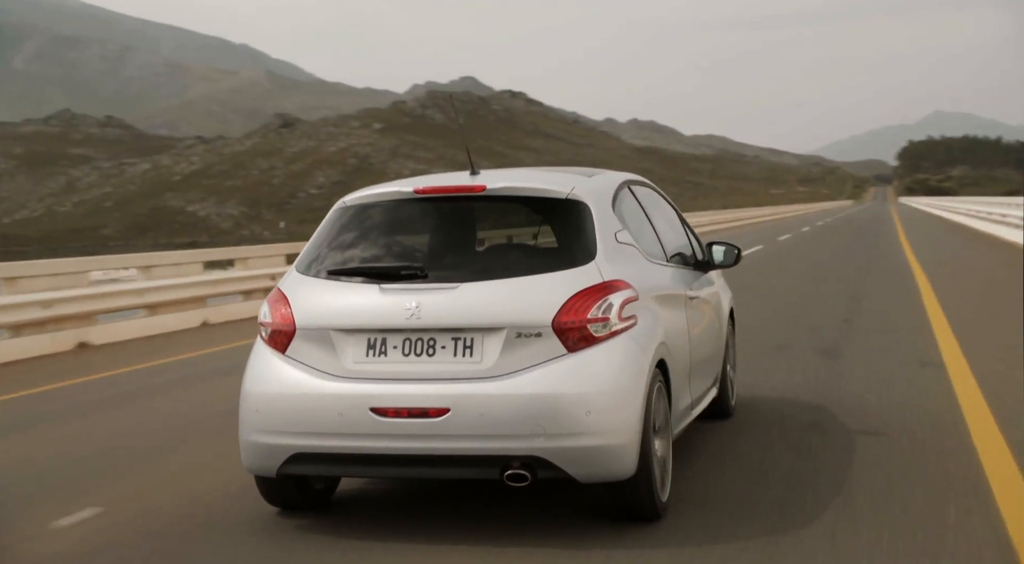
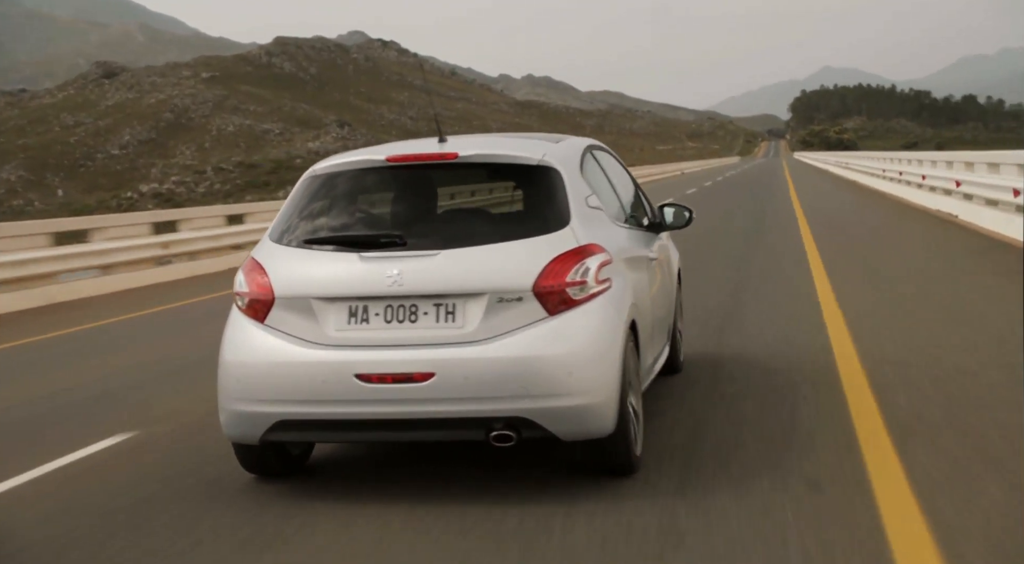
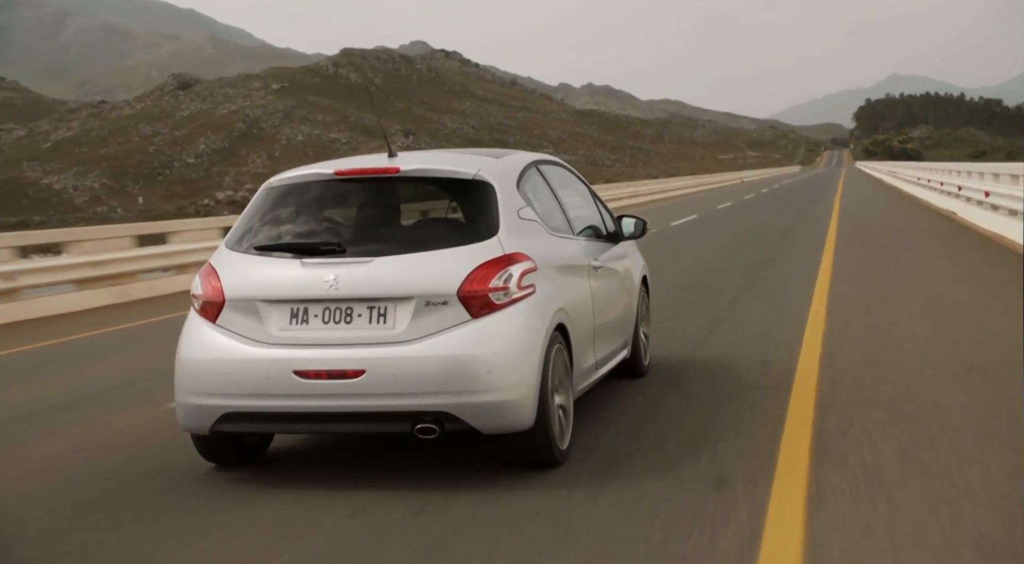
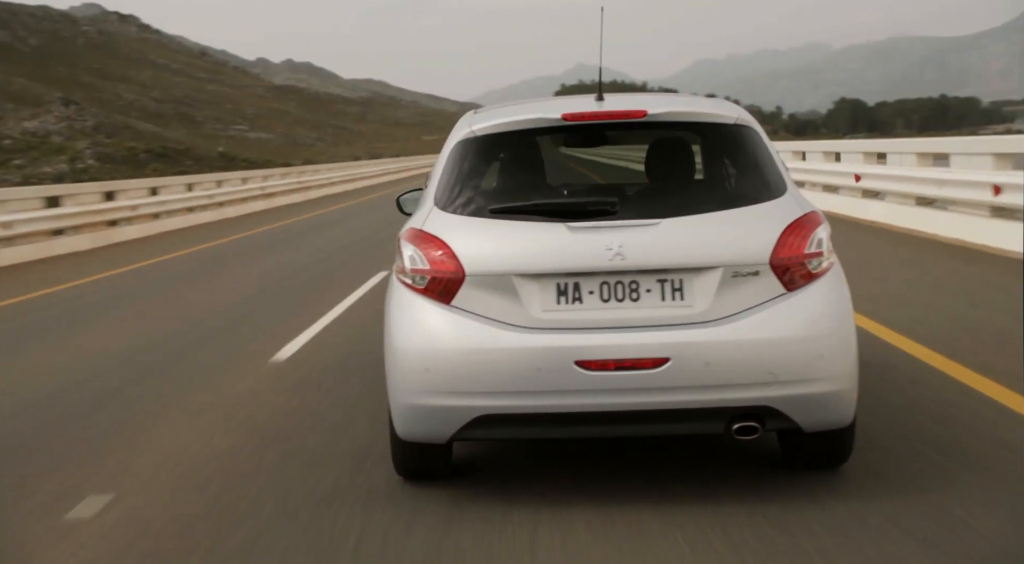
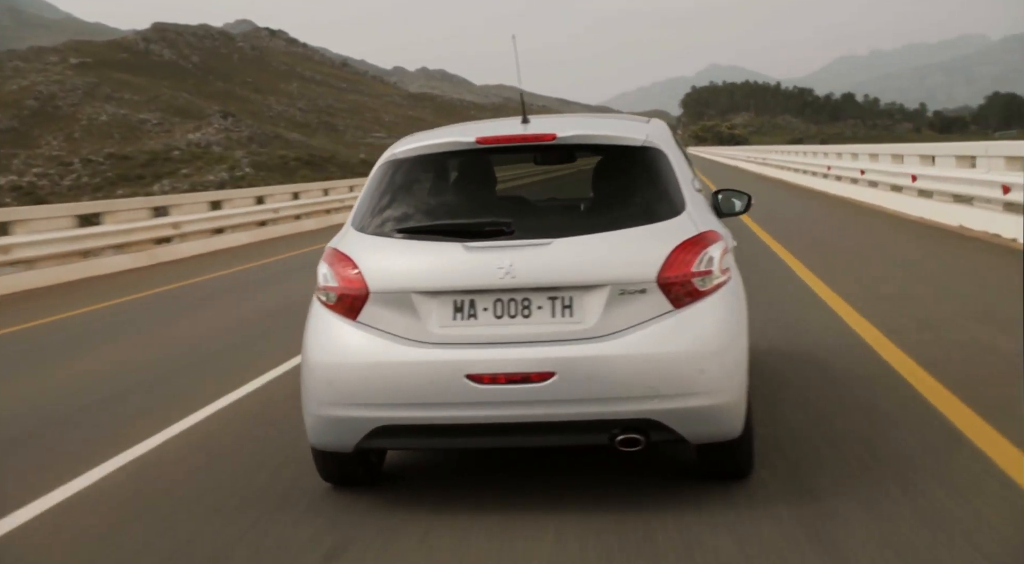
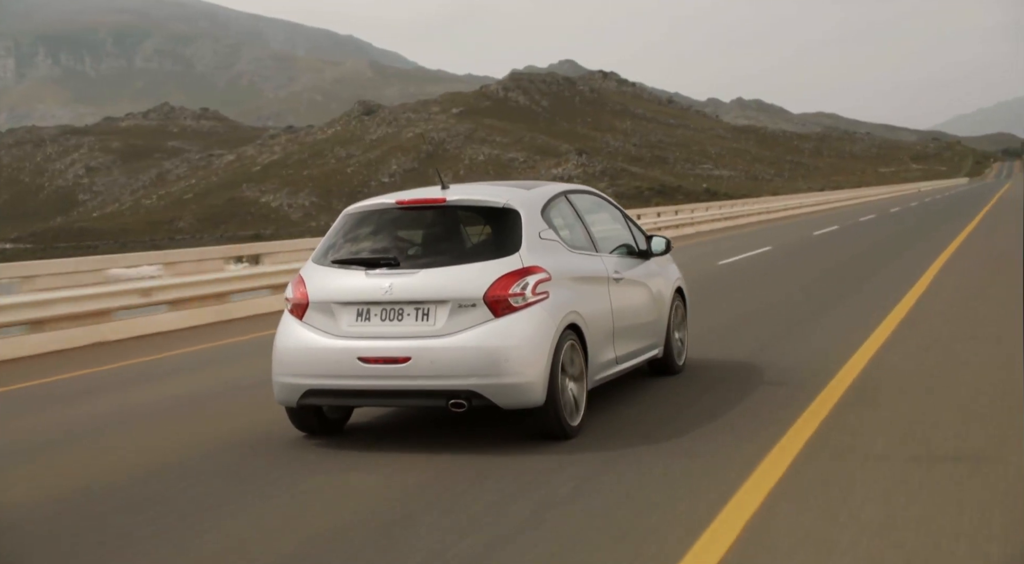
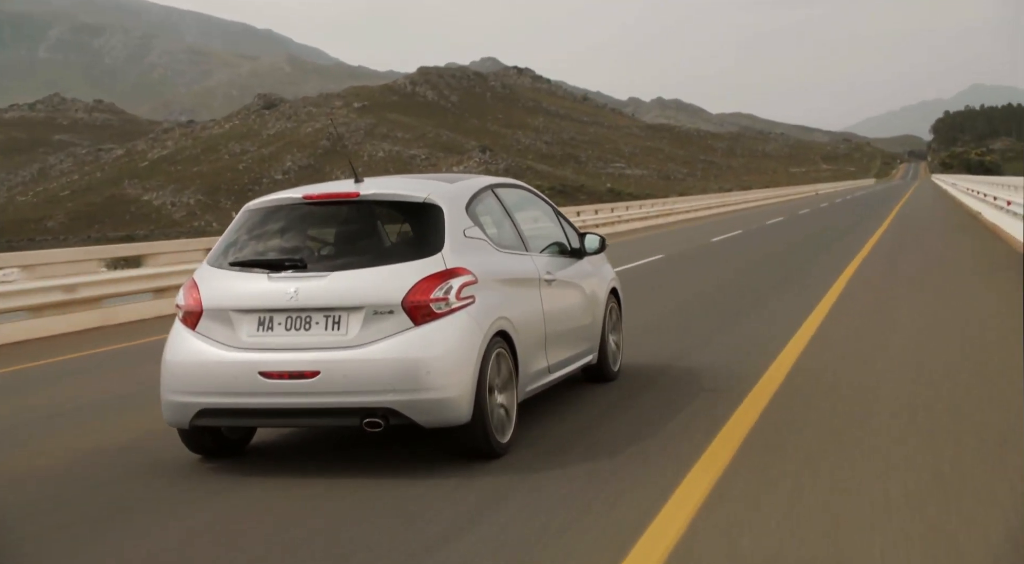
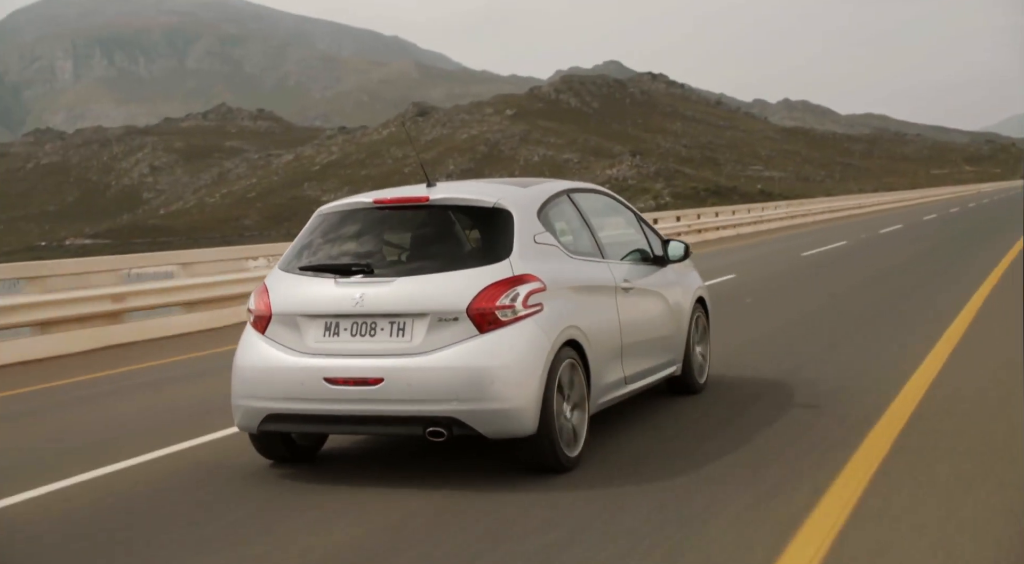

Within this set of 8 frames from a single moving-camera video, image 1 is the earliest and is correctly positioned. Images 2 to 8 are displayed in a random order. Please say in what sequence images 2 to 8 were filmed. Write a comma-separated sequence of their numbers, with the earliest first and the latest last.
8, 6, 7, 3, 2, 5, 4
